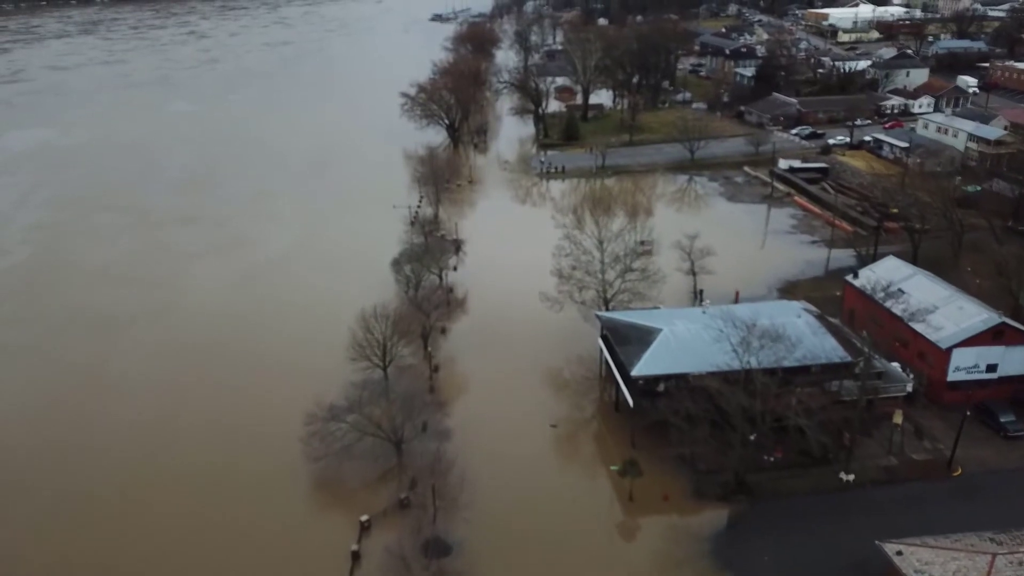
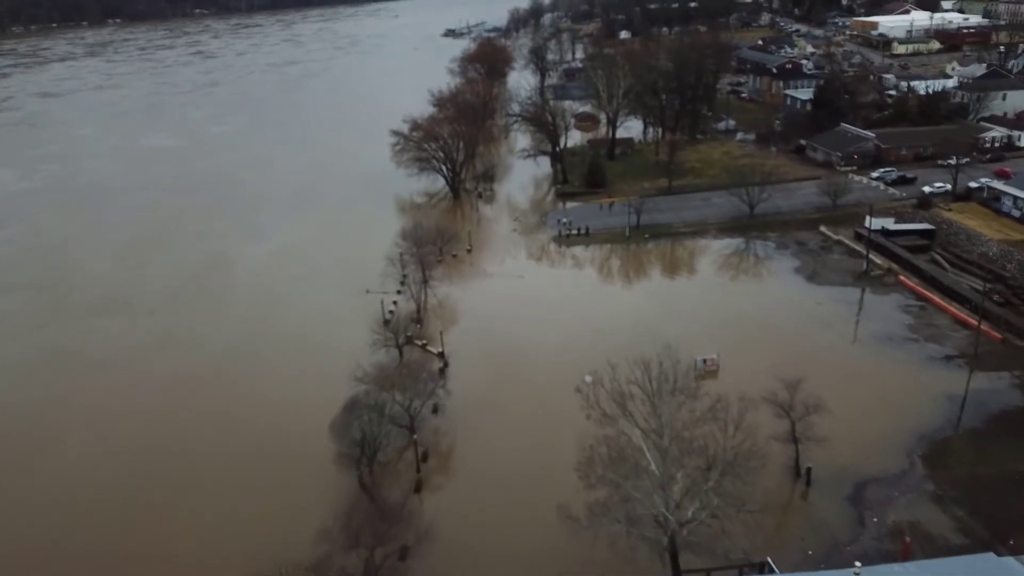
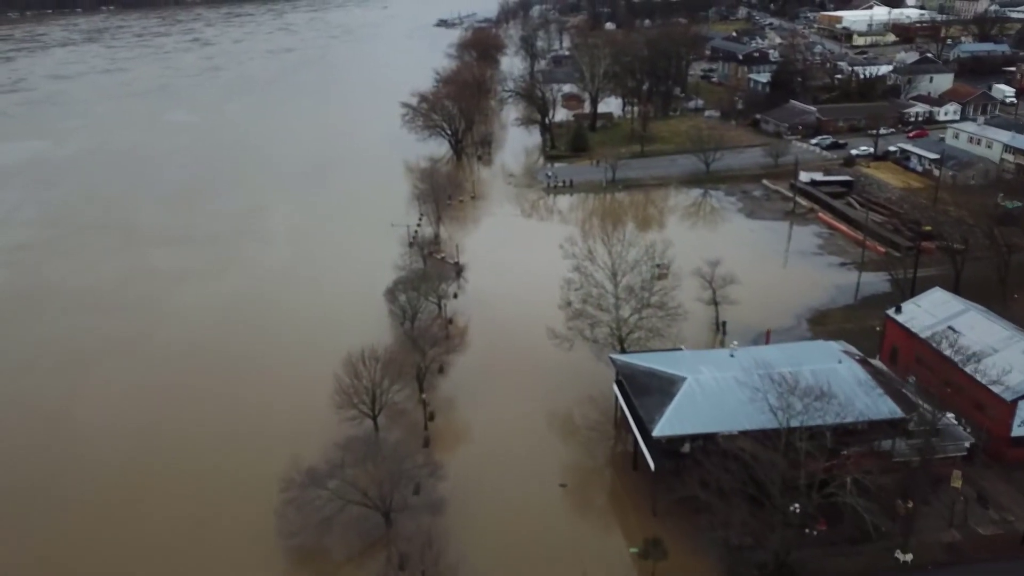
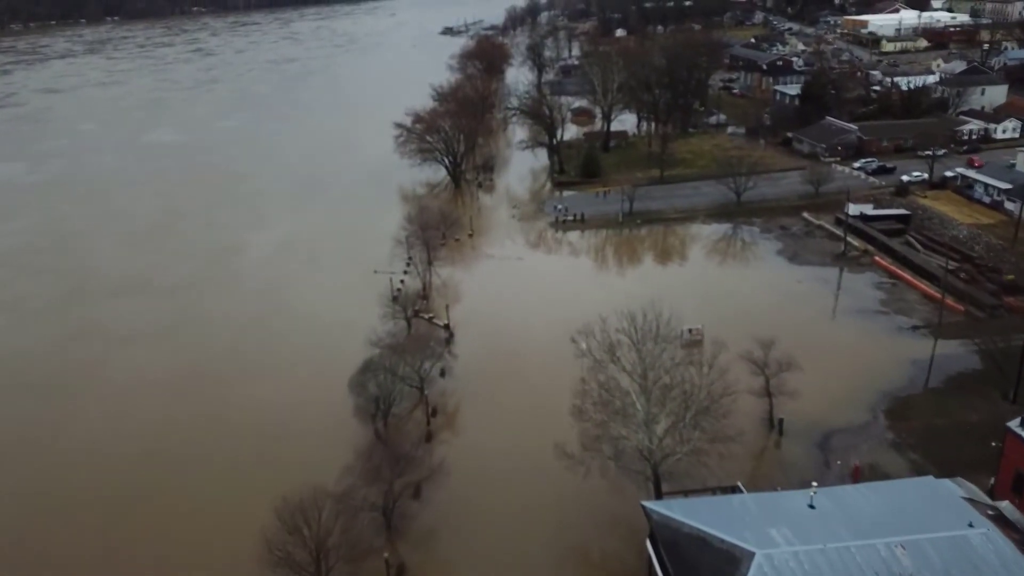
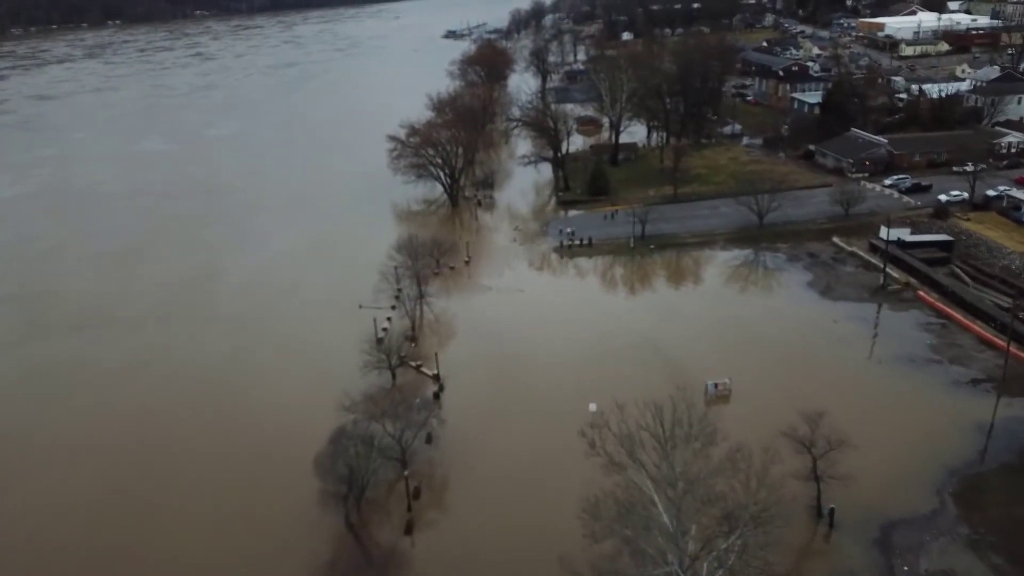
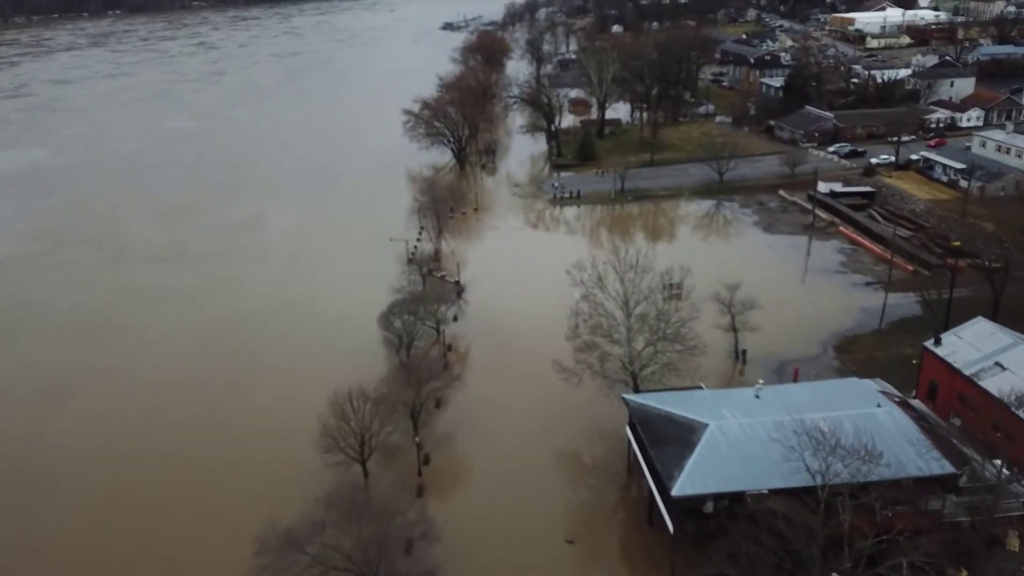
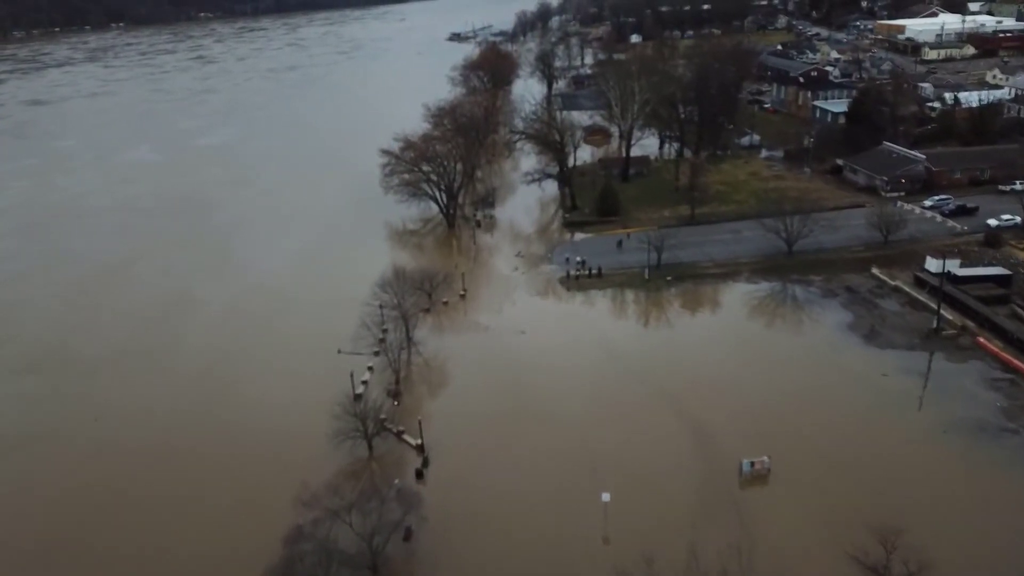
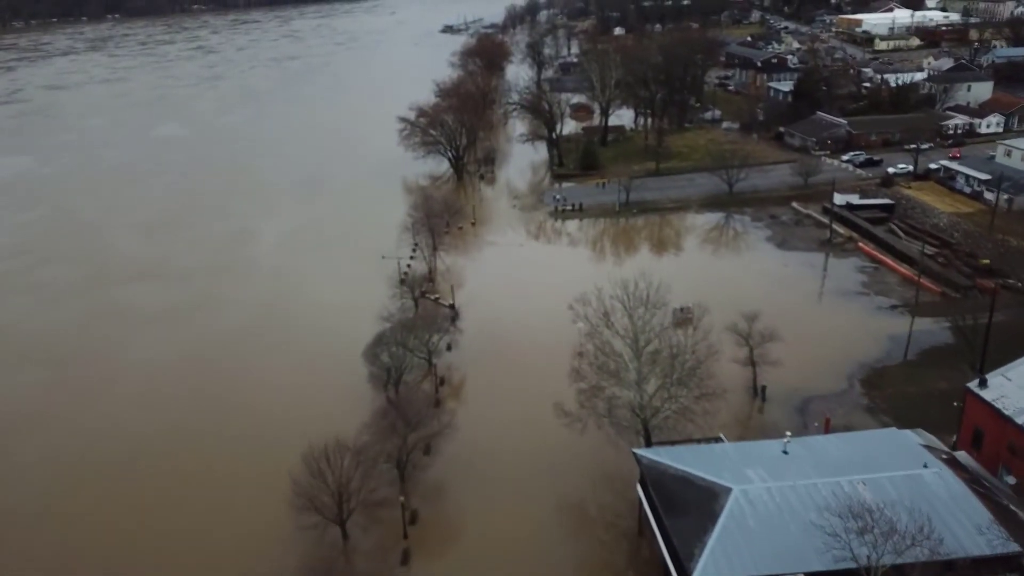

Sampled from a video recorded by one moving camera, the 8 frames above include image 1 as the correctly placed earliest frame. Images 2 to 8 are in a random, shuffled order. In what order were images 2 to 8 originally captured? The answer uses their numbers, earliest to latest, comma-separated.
3, 6, 8, 4, 2, 5, 7
